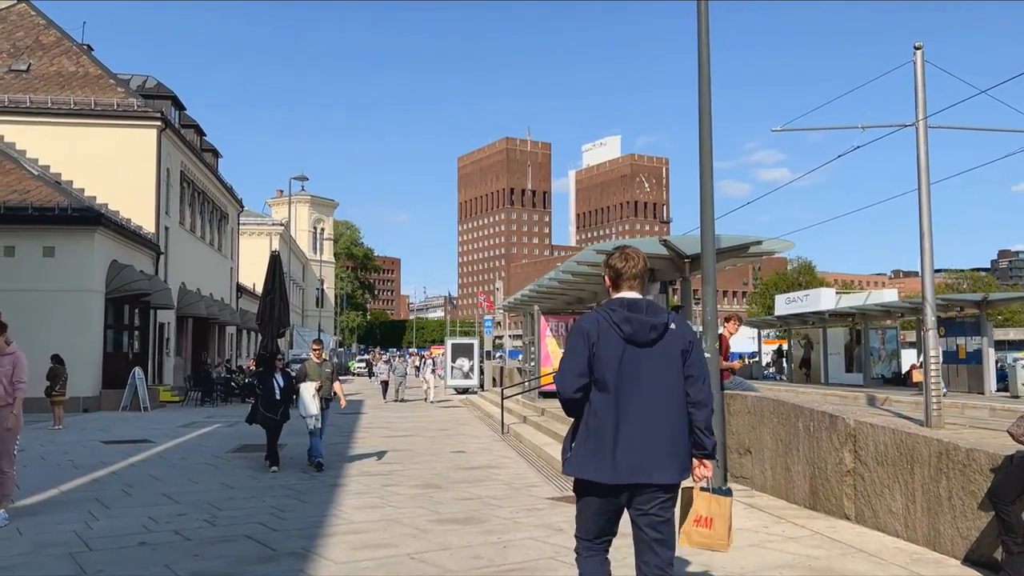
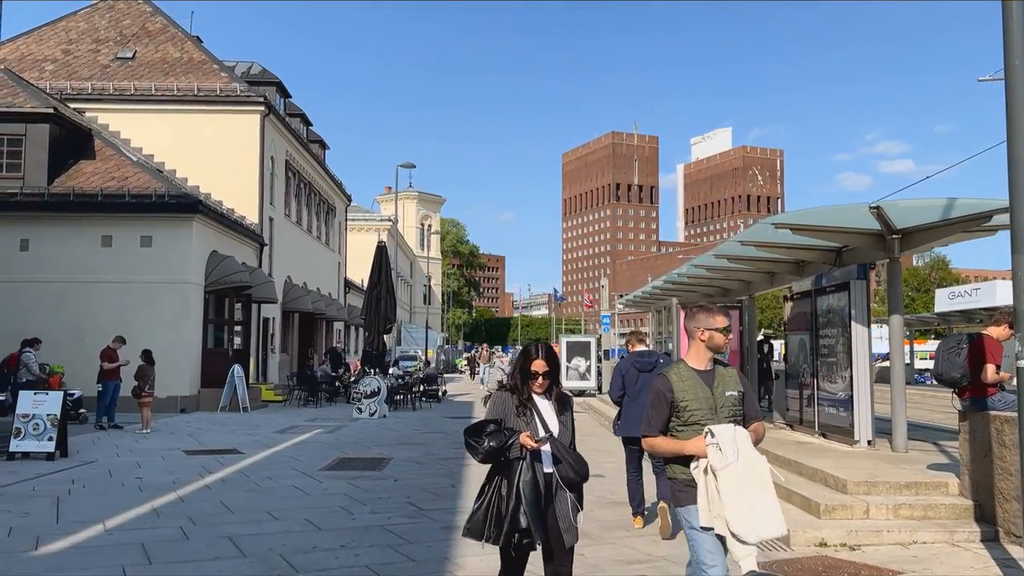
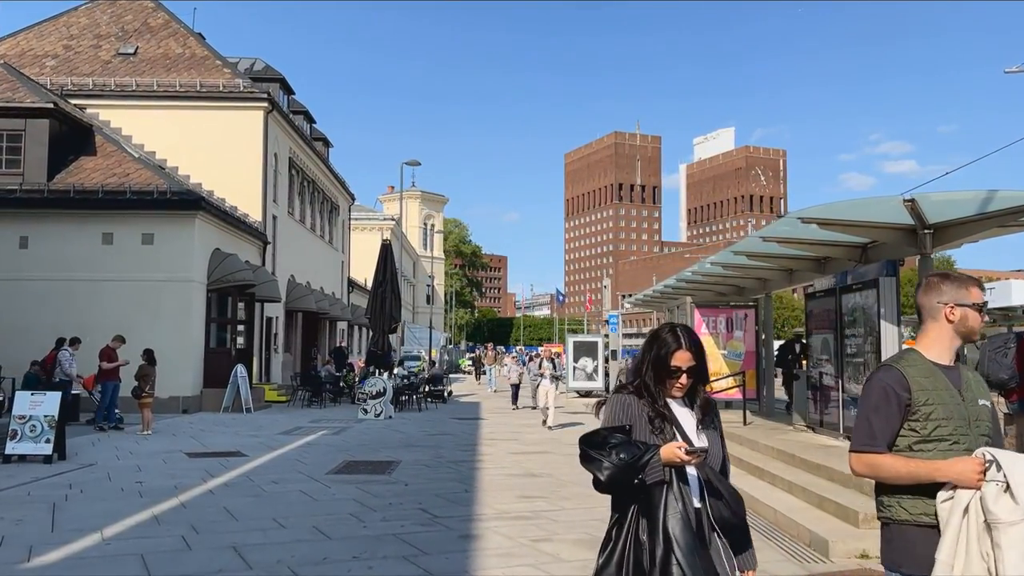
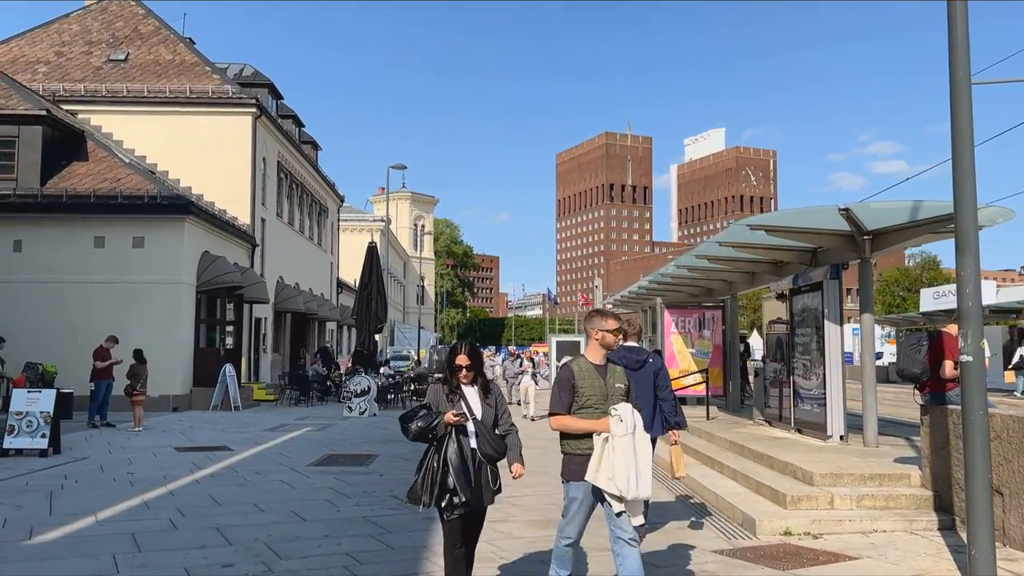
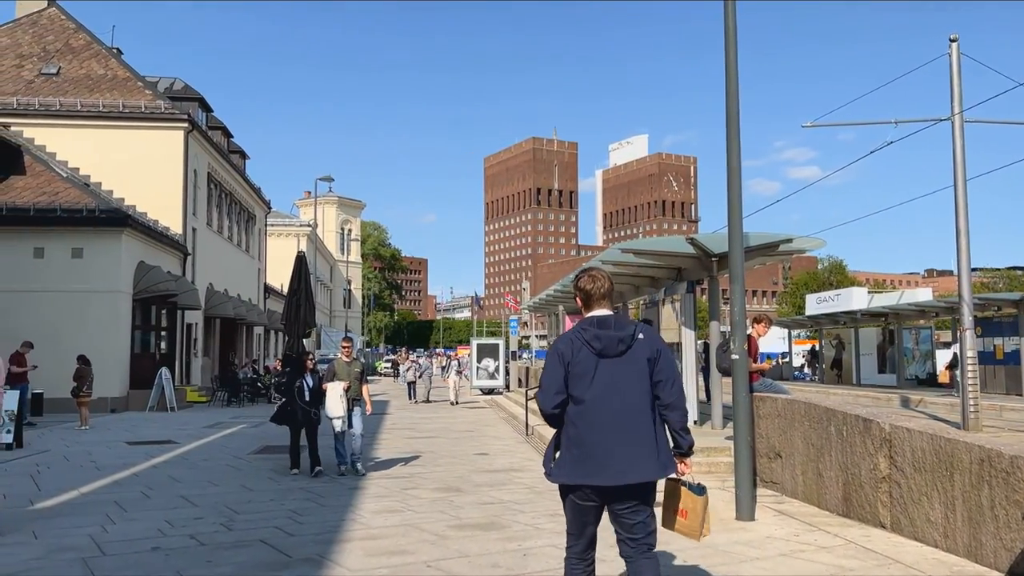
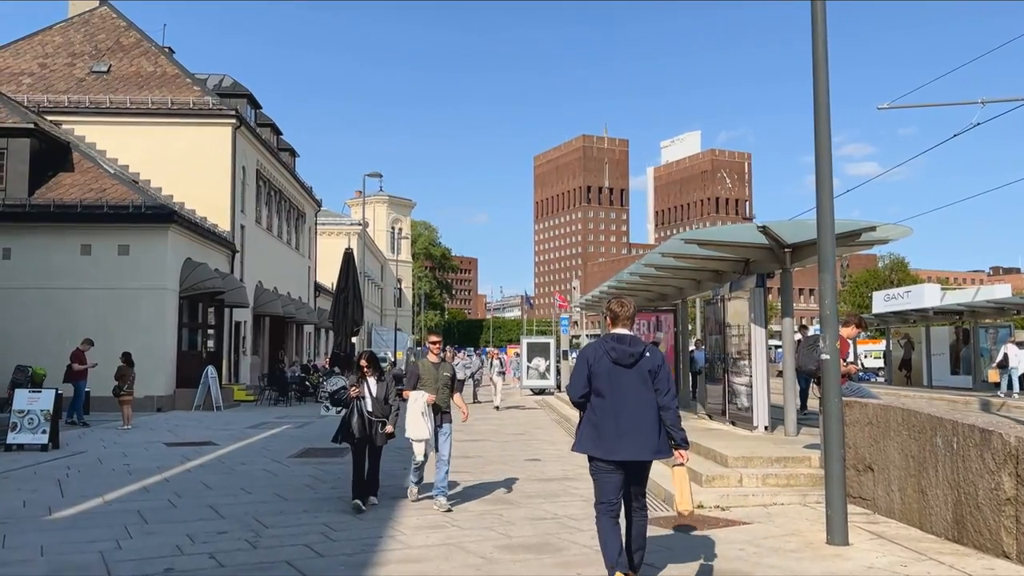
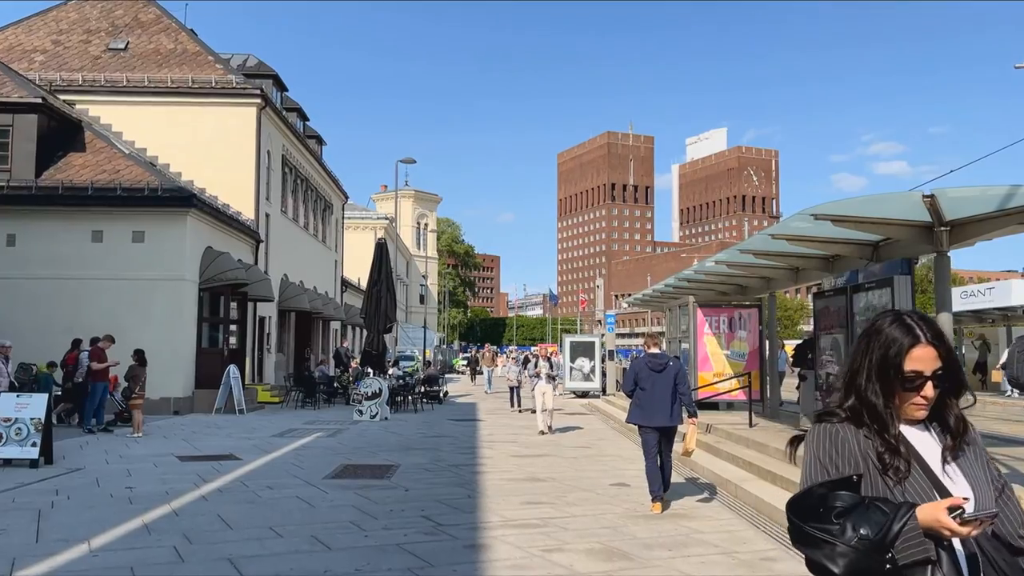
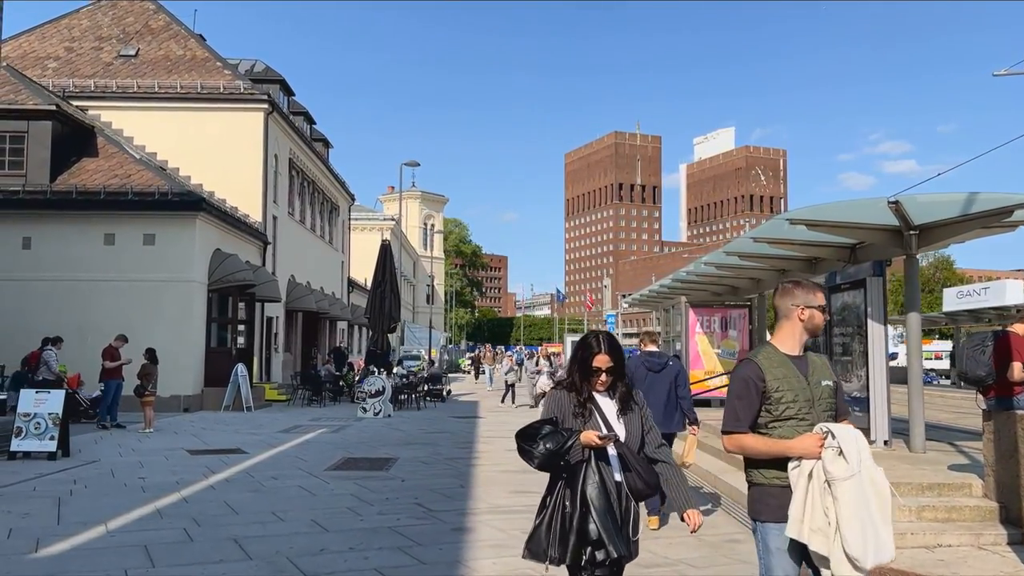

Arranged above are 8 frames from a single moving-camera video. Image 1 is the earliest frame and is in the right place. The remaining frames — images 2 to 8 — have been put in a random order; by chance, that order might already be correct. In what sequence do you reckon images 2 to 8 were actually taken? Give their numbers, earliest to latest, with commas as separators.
5, 6, 4, 2, 8, 3, 7
